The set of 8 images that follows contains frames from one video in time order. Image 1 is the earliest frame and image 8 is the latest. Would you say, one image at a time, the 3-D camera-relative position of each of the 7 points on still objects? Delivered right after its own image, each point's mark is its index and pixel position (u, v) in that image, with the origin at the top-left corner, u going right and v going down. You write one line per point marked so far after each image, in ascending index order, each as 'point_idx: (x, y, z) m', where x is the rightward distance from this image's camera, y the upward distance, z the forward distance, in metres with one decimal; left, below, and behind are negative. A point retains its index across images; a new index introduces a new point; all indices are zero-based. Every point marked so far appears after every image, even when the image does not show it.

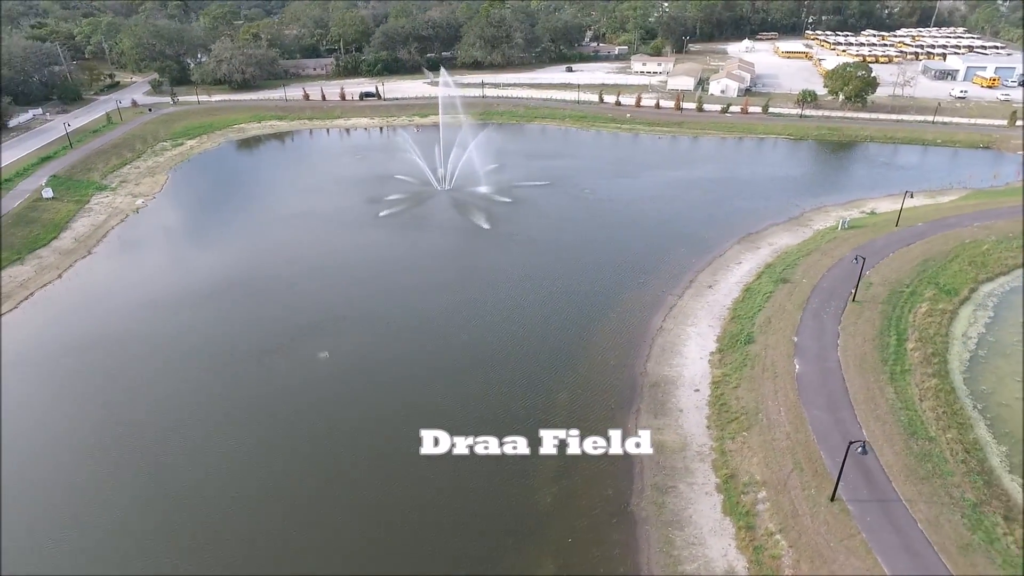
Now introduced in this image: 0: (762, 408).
0: (+6.2, -3.0, +15.6) m
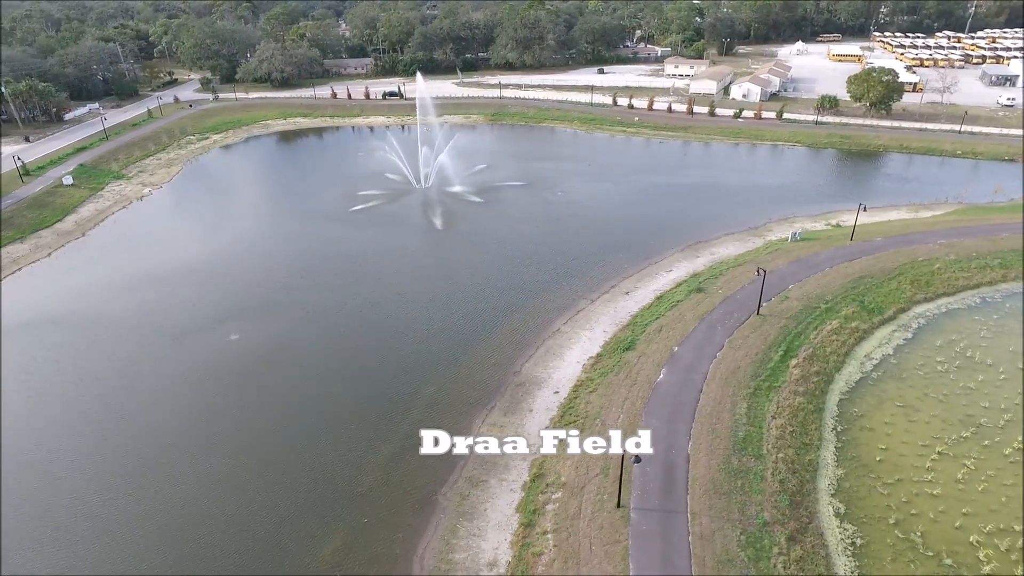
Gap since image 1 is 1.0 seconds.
0: (+2.3, -3.2, +15.7) m
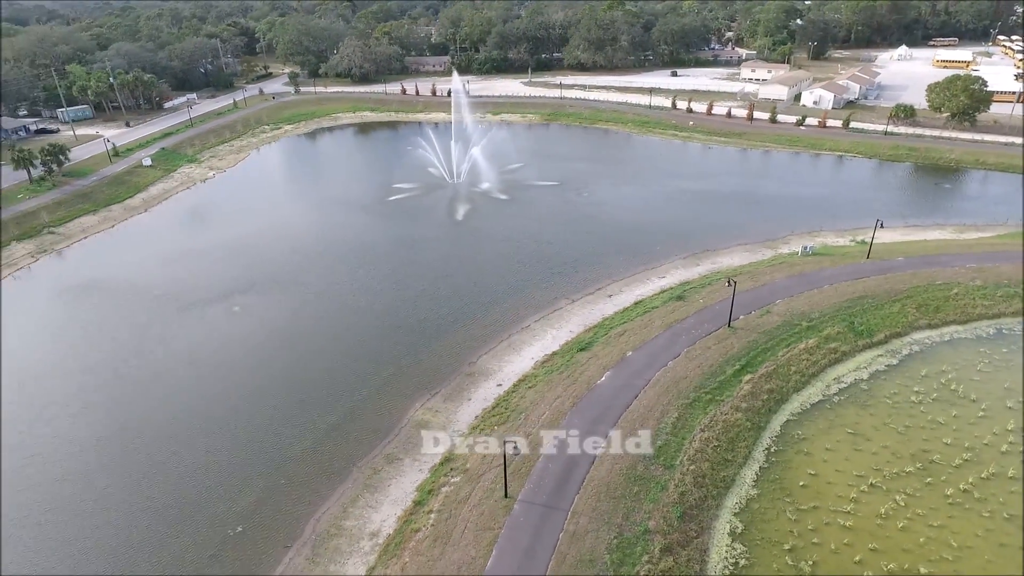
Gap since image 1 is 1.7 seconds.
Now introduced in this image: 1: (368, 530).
0: (+0.5, -3.1, +16.0) m
1: (-3.0, -5.1, +13.0) m
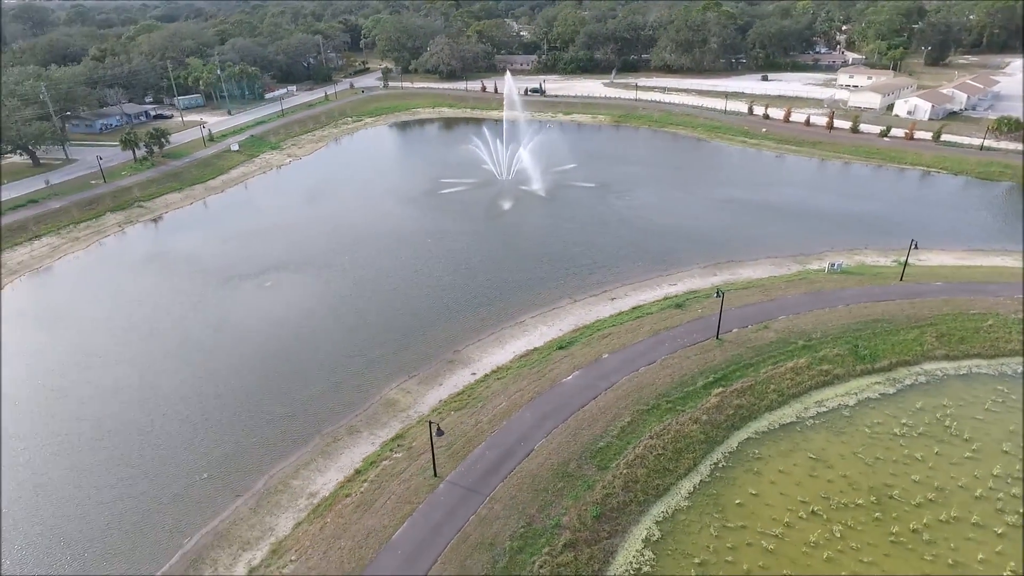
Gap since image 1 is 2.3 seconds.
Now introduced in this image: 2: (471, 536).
0: (-0.6, -3.0, +16.6) m
1: (-4.6, -4.6, +14.2) m
2: (-0.8, -5.0, +12.3) m
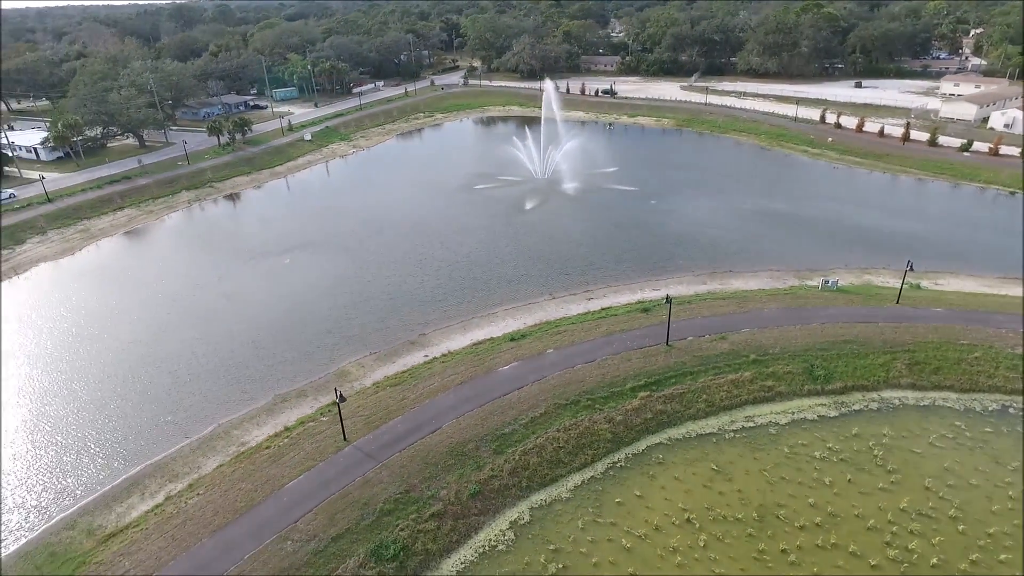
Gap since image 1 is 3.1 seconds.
0: (-2.5, -2.6, +17.8) m
1: (-7.0, -4.0, +16.0) m
2: (-3.6, -4.6, +13.5) m
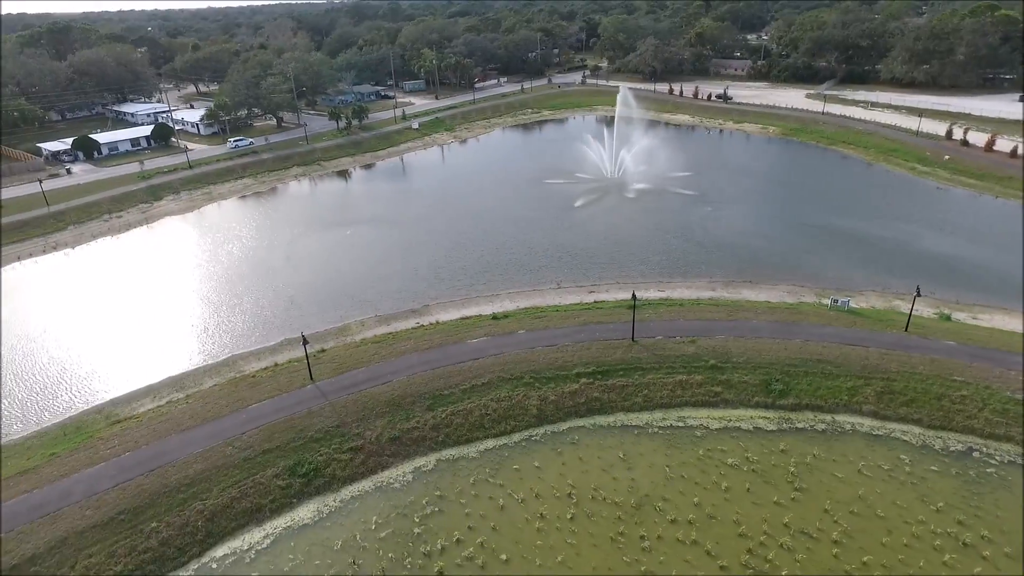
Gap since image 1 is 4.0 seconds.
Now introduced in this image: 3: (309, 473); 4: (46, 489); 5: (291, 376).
0: (-3.5, -1.7, +19.9) m
1: (-8.4, -2.5, +19.2) m
2: (-5.7, -3.5, +16.0) m
3: (-4.9, -4.4, +14.7) m
4: (-10.7, -4.6, +14.1) m
5: (-6.5, -2.6, +18.0) m
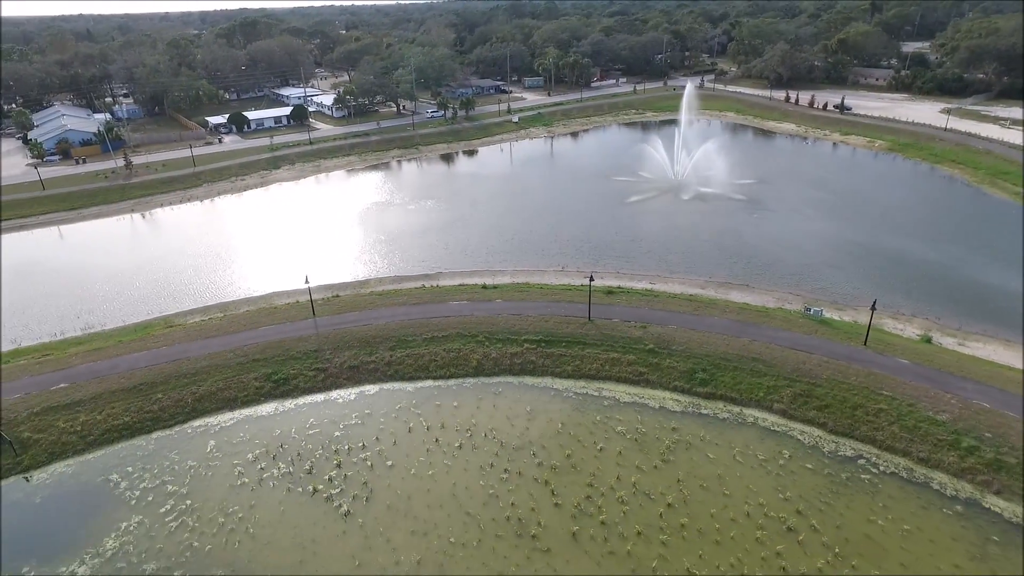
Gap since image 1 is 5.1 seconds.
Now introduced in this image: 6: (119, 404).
0: (-4.2, -0.4, +23.2) m
1: (-9.2, -0.6, +23.8) m
2: (-7.4, -1.8, +20.1) m
3: (-7.0, -2.8, +18.6) m
4: (-12.8, -2.3, +19.3) m
5: (-7.6, -0.8, +22.1) m
6: (-11.1, -3.3, +17.5) m
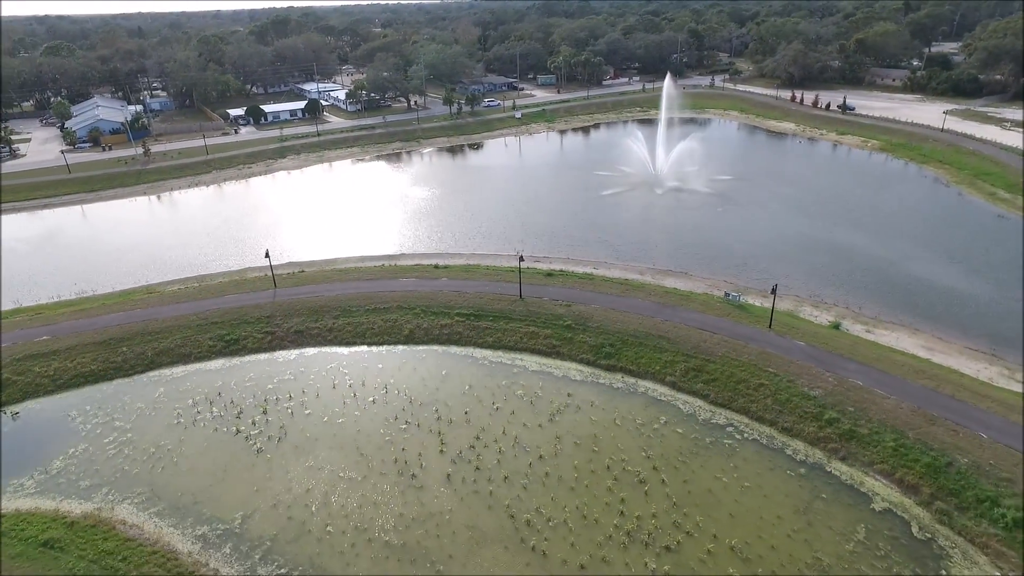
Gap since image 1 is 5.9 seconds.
0: (-6.3, +0.6, +25.3) m
1: (-11.2, +0.5, +26.1) m
2: (-9.8, -0.8, +22.3) m
3: (-9.5, -1.8, +20.8) m
4: (-15.2, -1.1, +21.9) m
5: (-9.8, +0.2, +24.4) m
6: (-13.7, -2.2, +19.9) m
